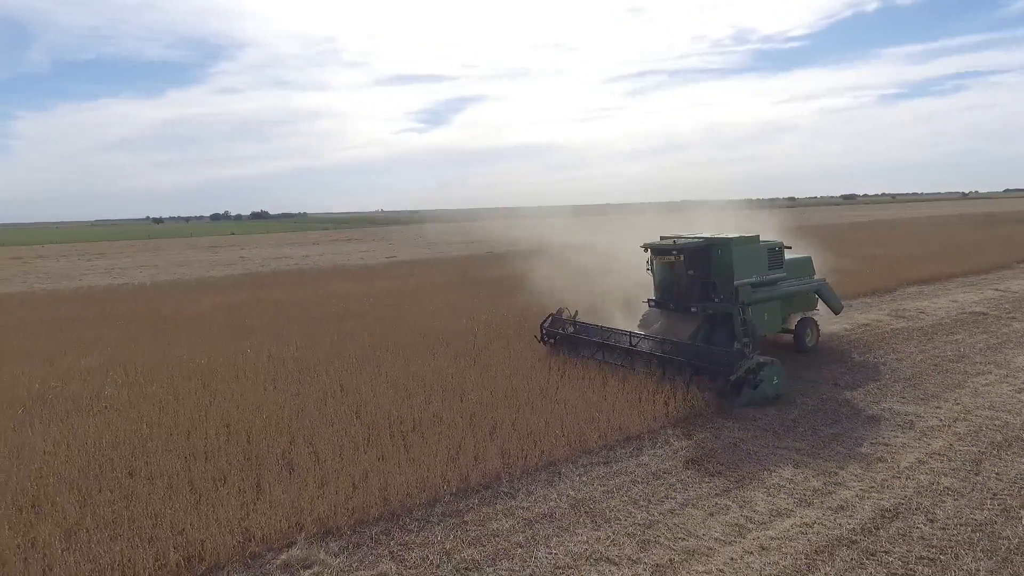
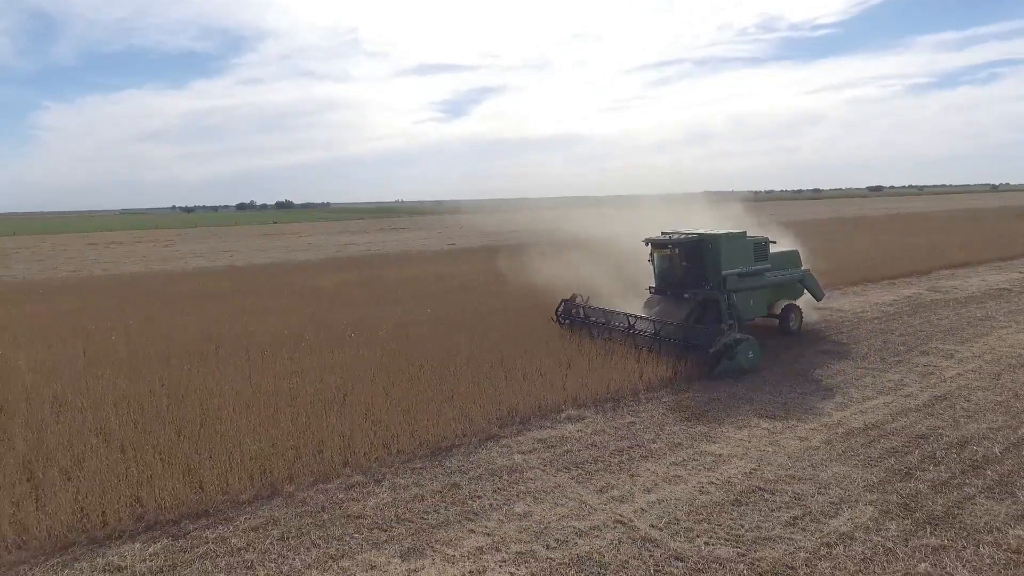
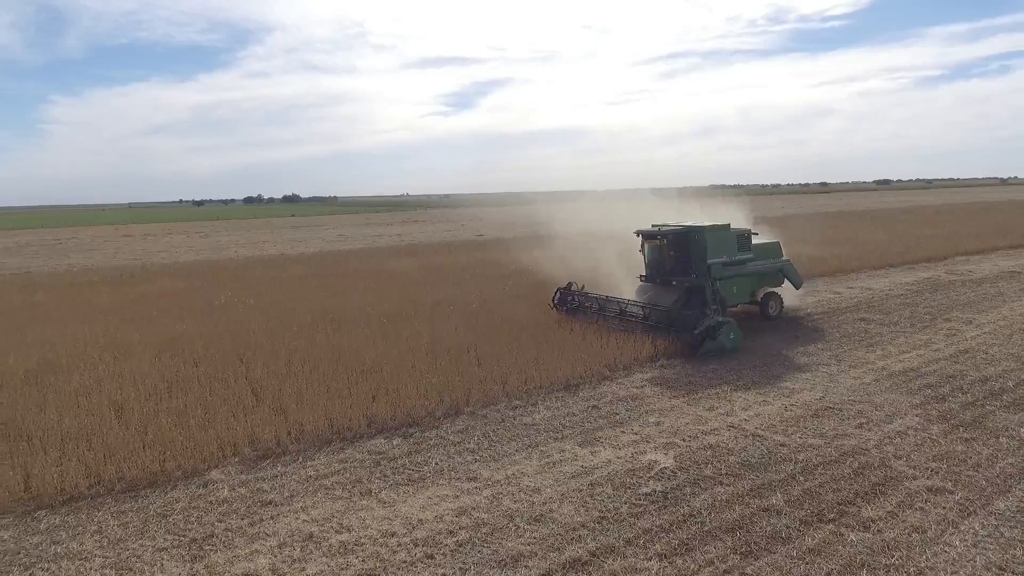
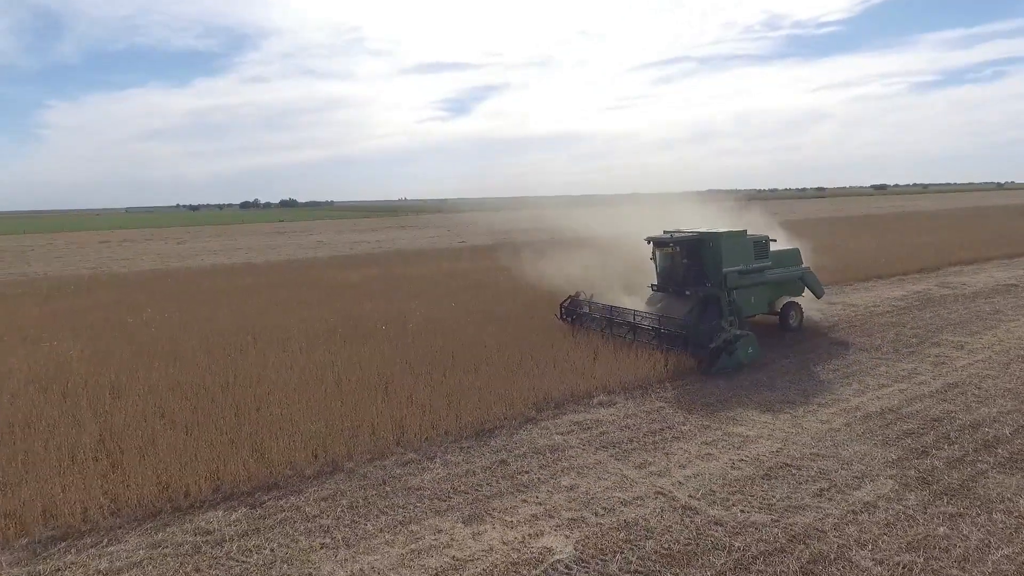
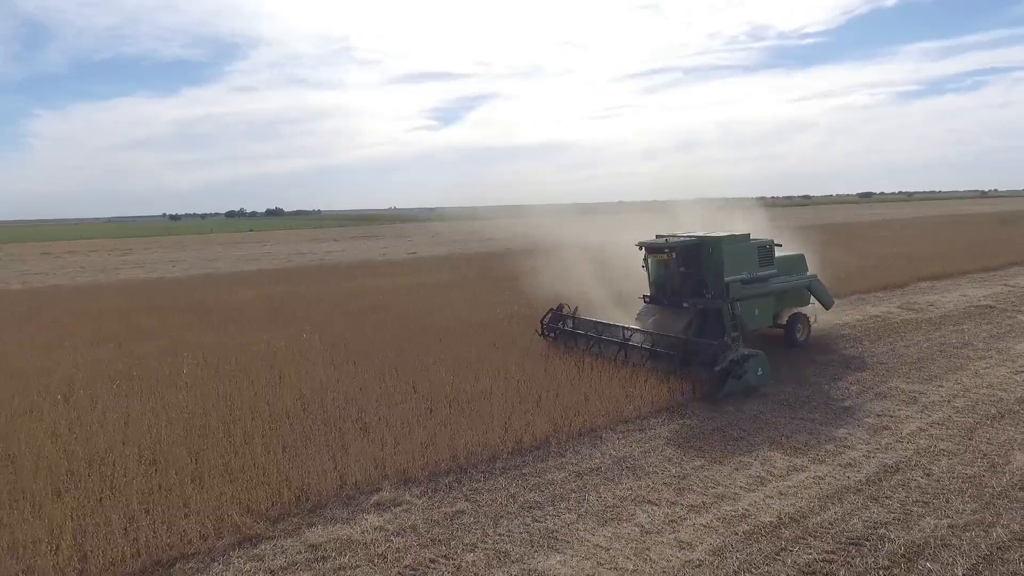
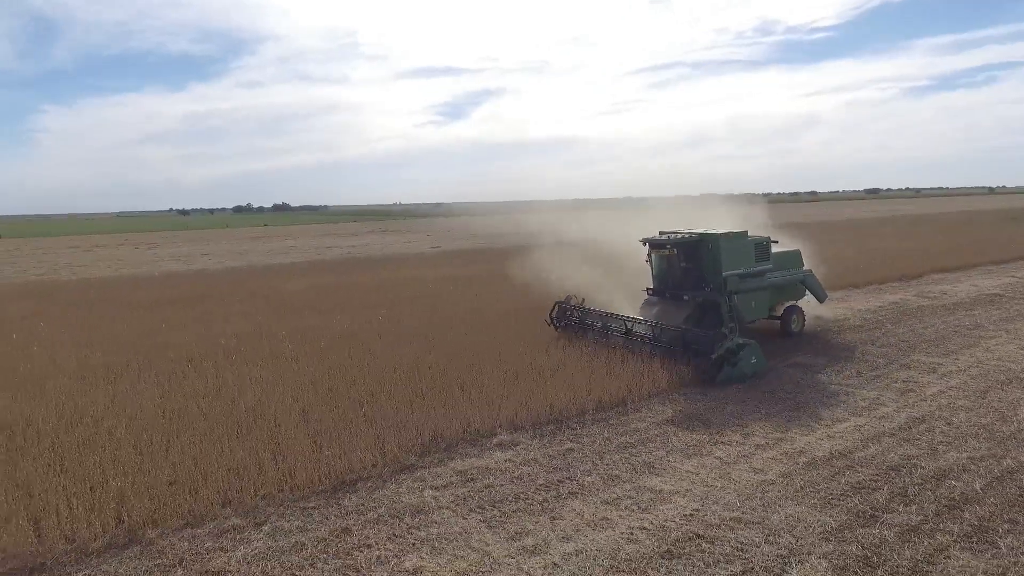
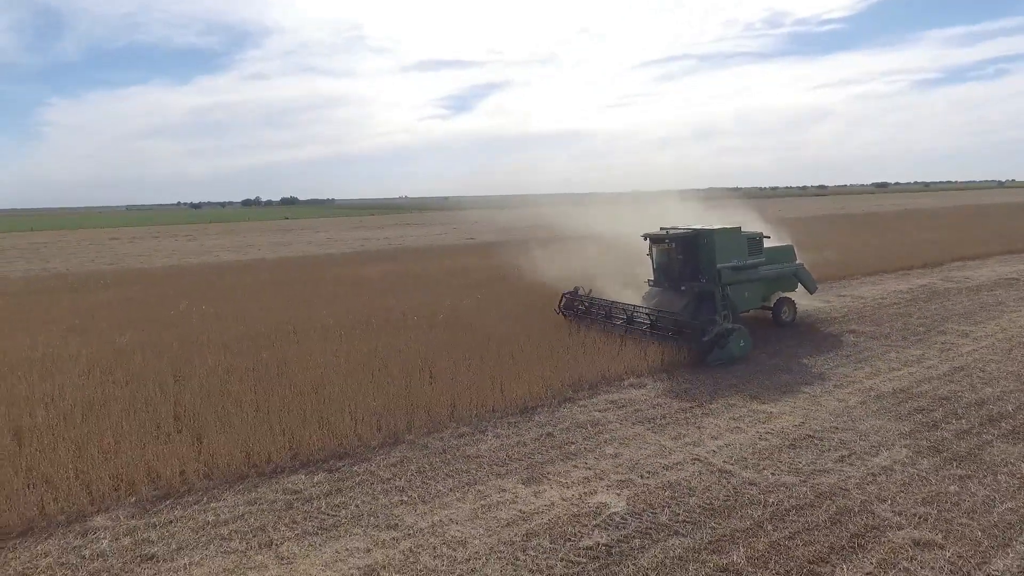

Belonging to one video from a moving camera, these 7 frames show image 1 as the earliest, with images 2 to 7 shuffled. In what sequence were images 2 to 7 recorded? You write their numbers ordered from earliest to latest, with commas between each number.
5, 6, 2, 4, 7, 3
